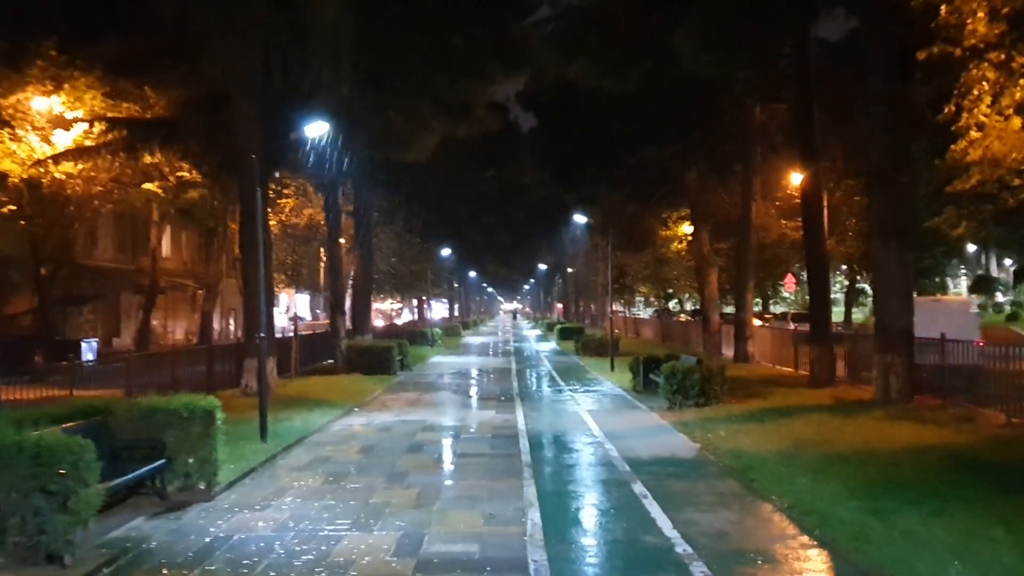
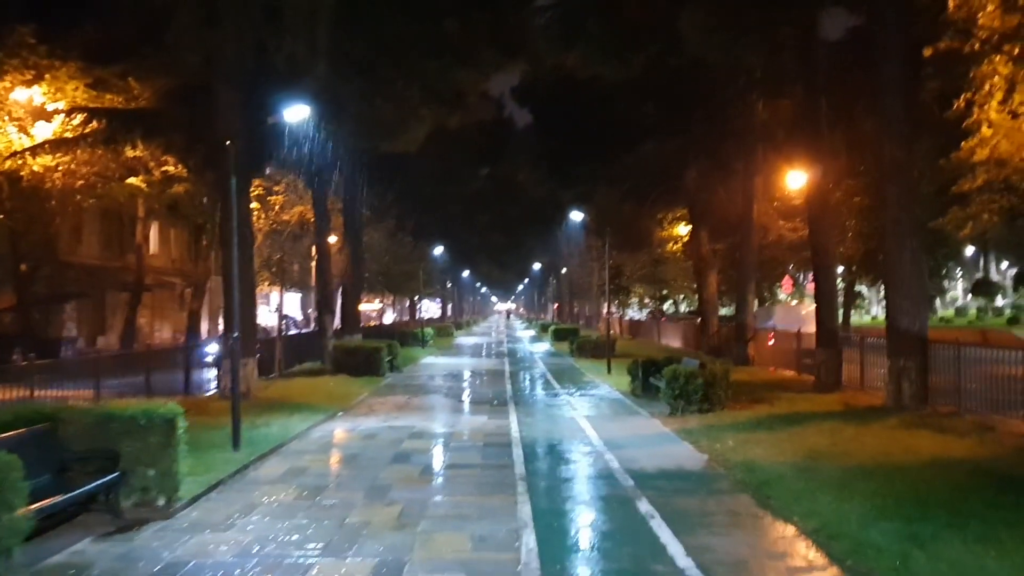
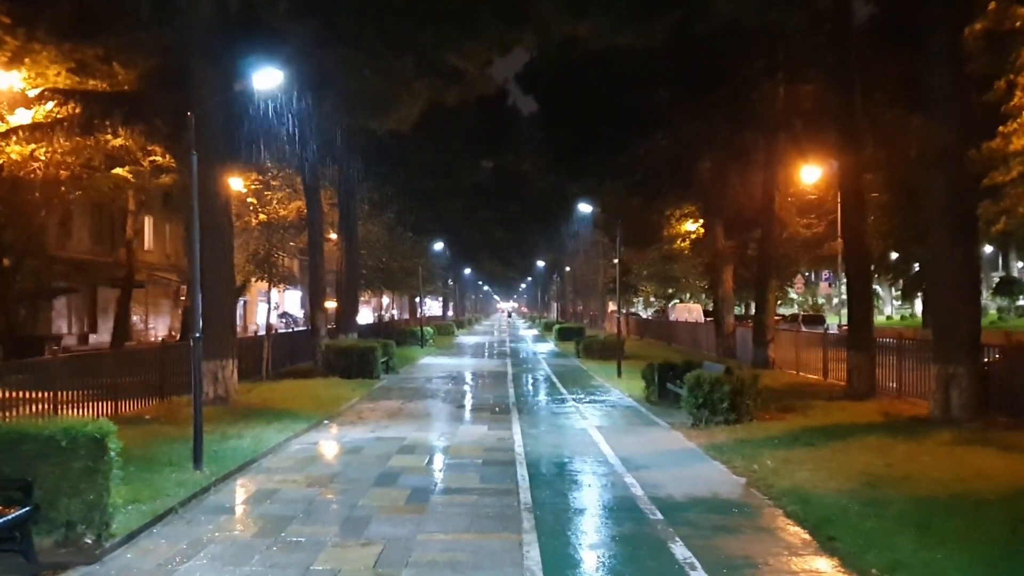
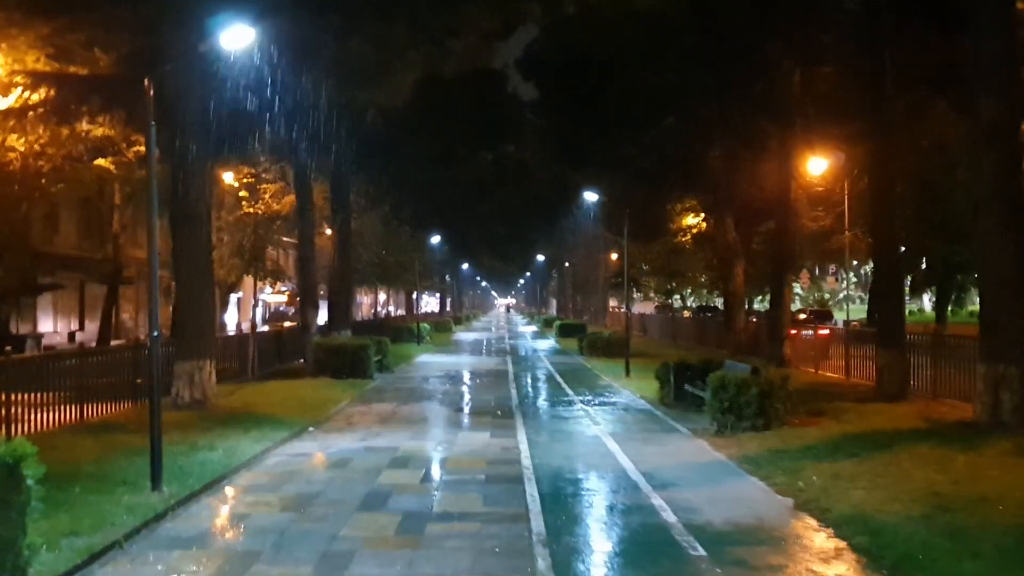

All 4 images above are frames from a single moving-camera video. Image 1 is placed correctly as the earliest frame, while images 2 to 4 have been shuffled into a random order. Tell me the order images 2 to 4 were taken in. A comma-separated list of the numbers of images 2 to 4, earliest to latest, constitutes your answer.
2, 3, 4
